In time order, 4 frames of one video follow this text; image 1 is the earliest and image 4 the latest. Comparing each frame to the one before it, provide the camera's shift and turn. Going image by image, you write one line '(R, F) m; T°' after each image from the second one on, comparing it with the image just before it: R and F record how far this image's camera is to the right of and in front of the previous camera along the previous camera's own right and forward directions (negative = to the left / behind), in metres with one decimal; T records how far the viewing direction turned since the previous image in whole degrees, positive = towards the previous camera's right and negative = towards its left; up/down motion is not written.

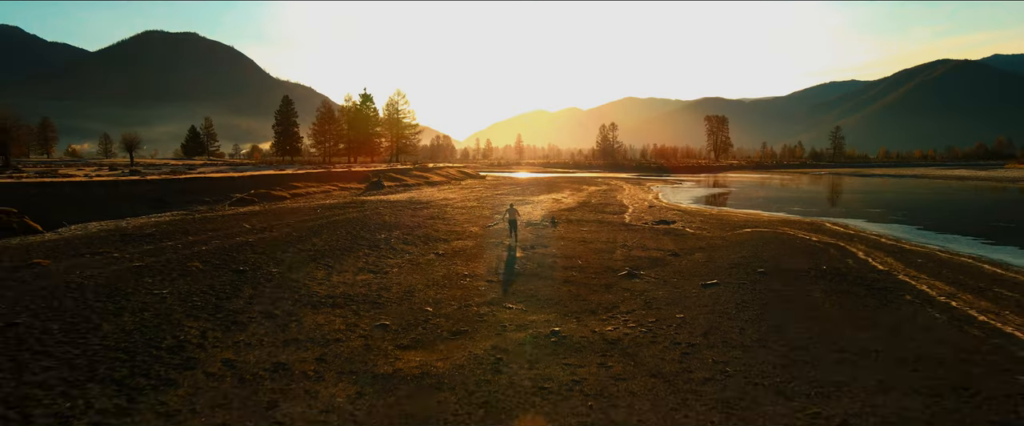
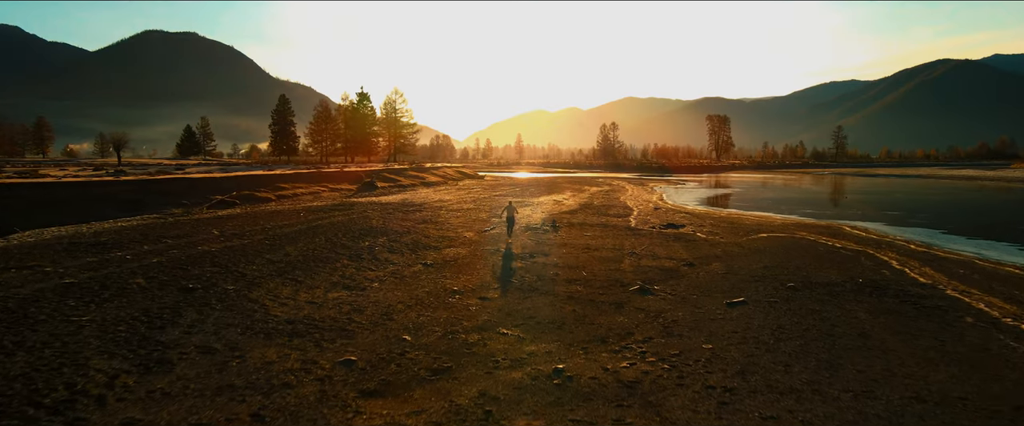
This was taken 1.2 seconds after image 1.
(+0.1, +1.9) m; 0°
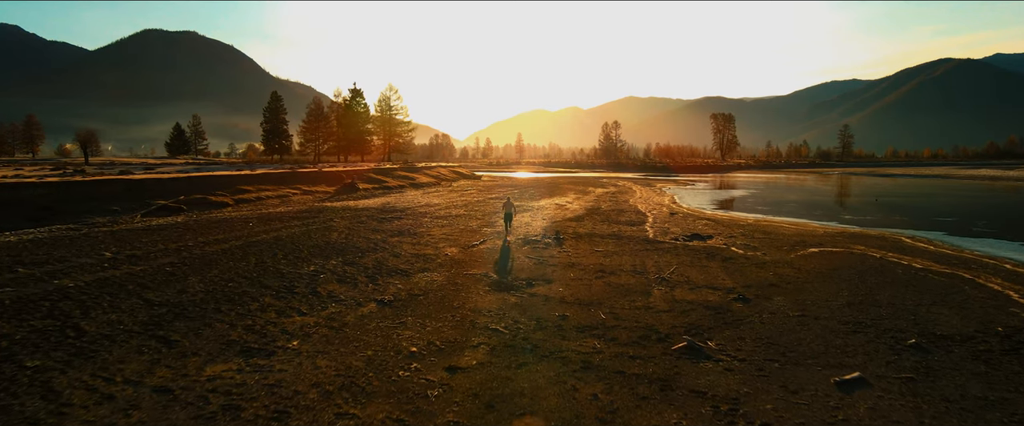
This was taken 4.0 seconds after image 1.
(+0.2, +4.6) m; 0°
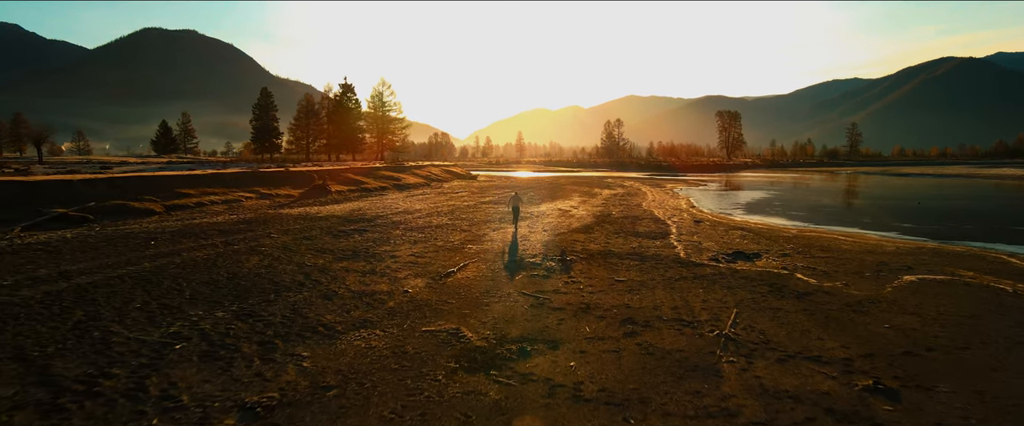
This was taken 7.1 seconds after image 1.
(+0.2, +5.4) m; 0°
